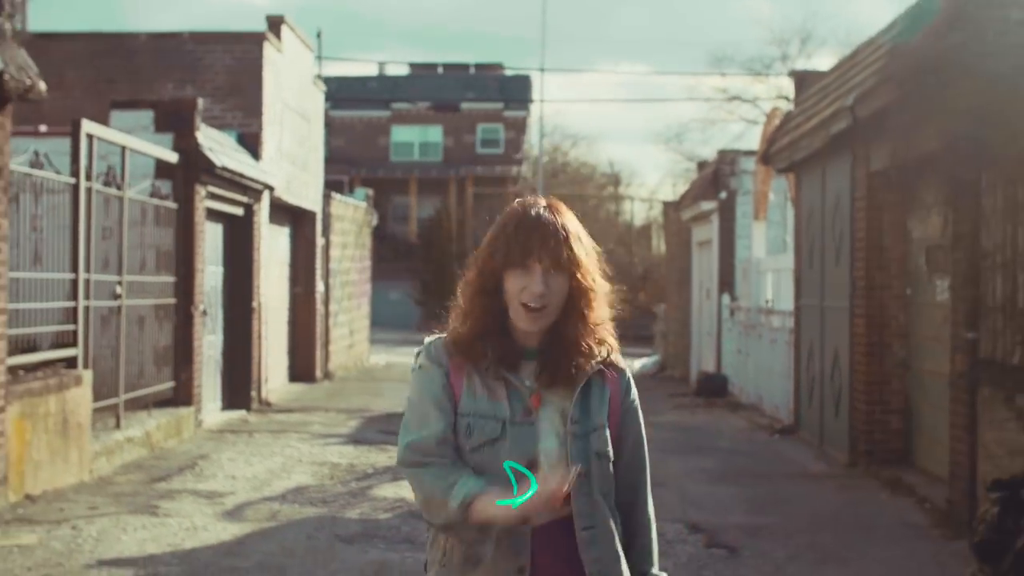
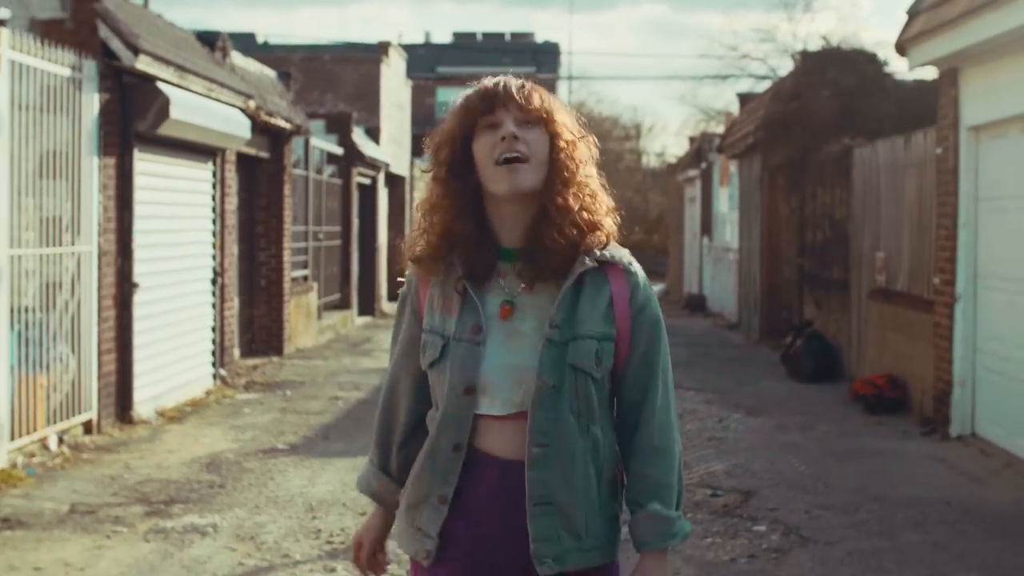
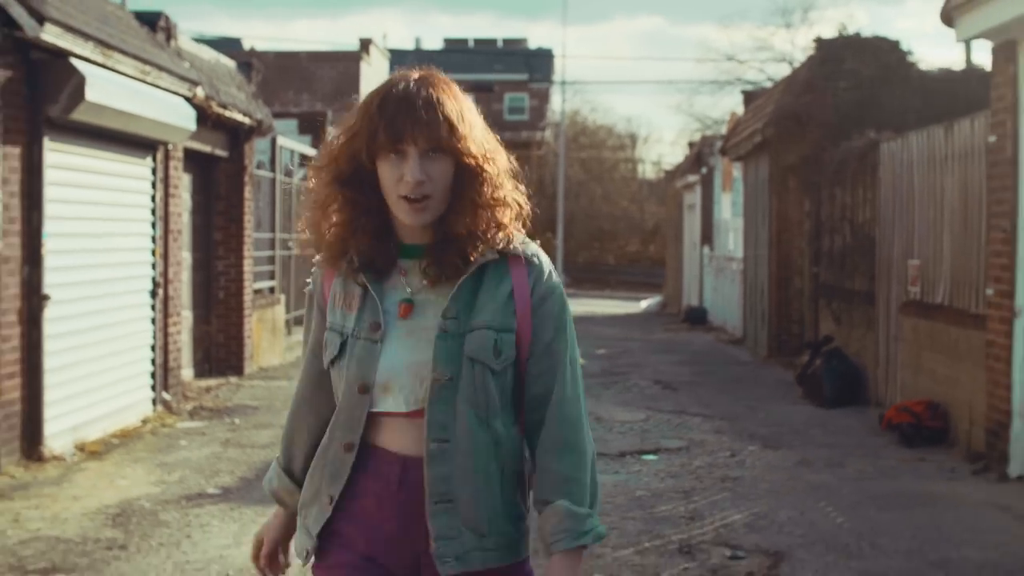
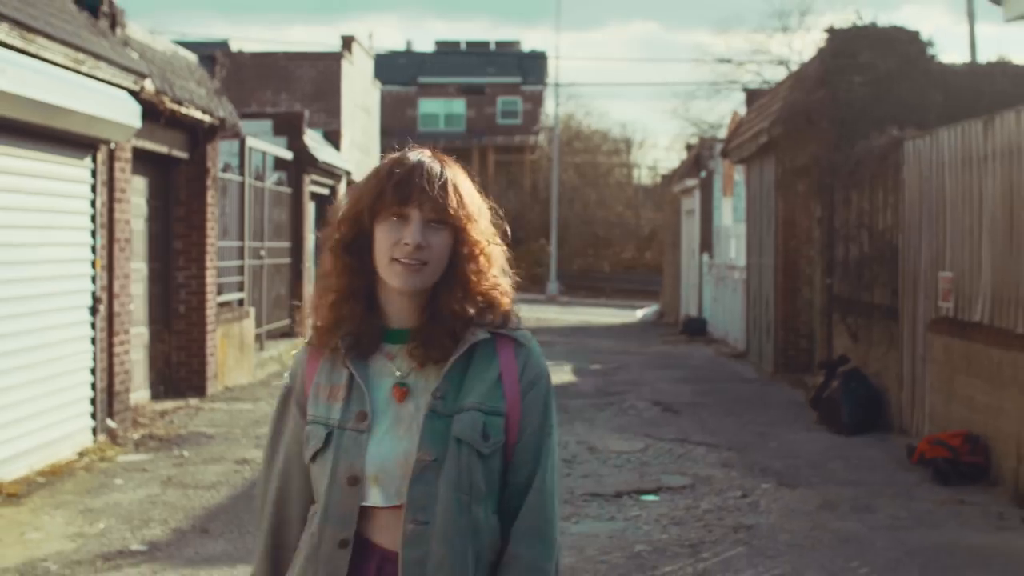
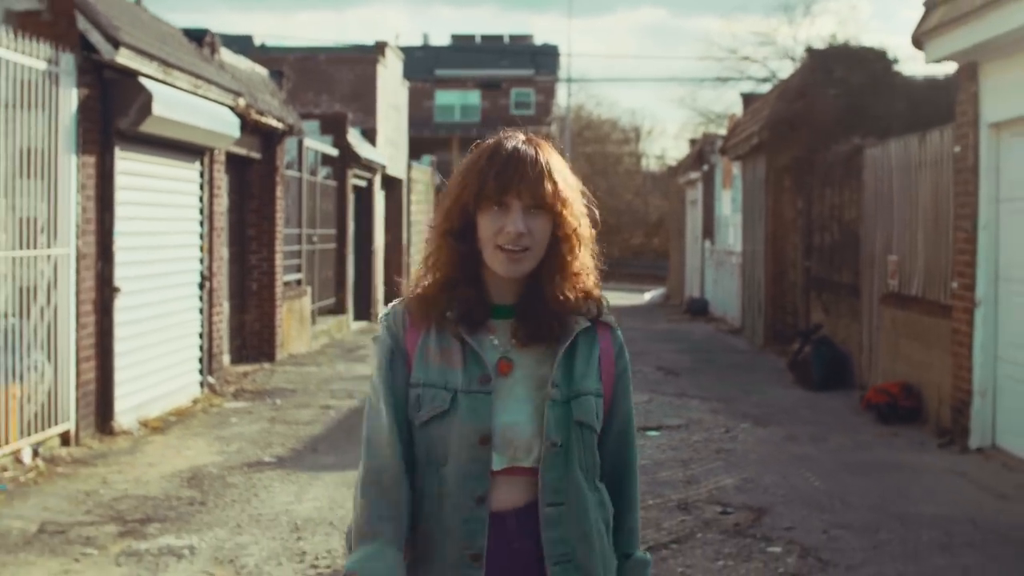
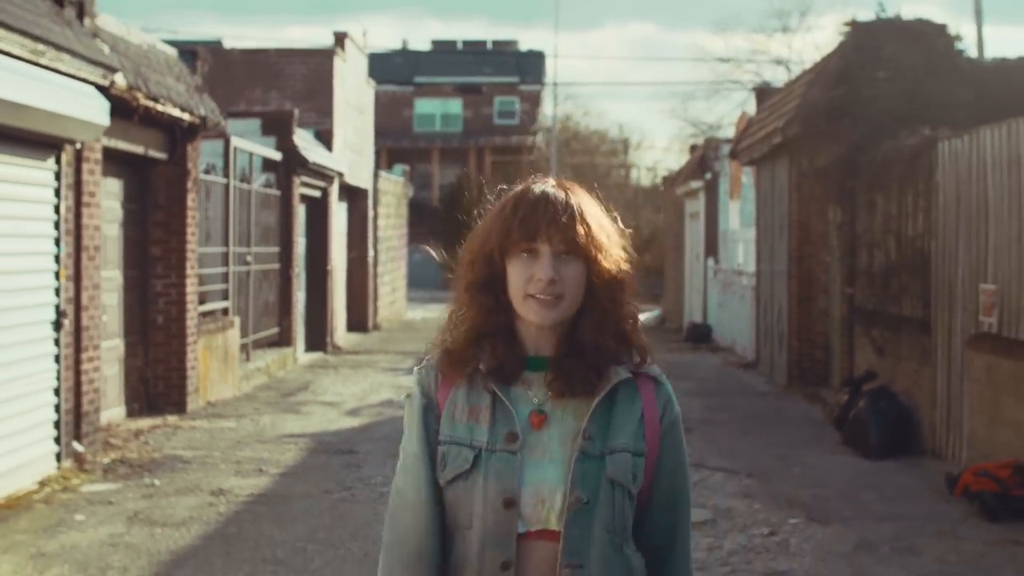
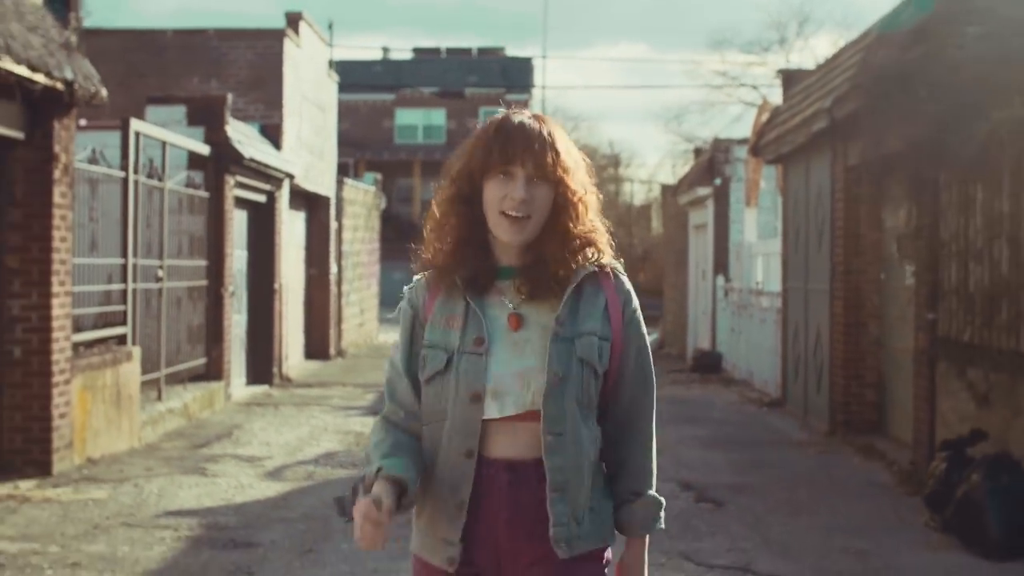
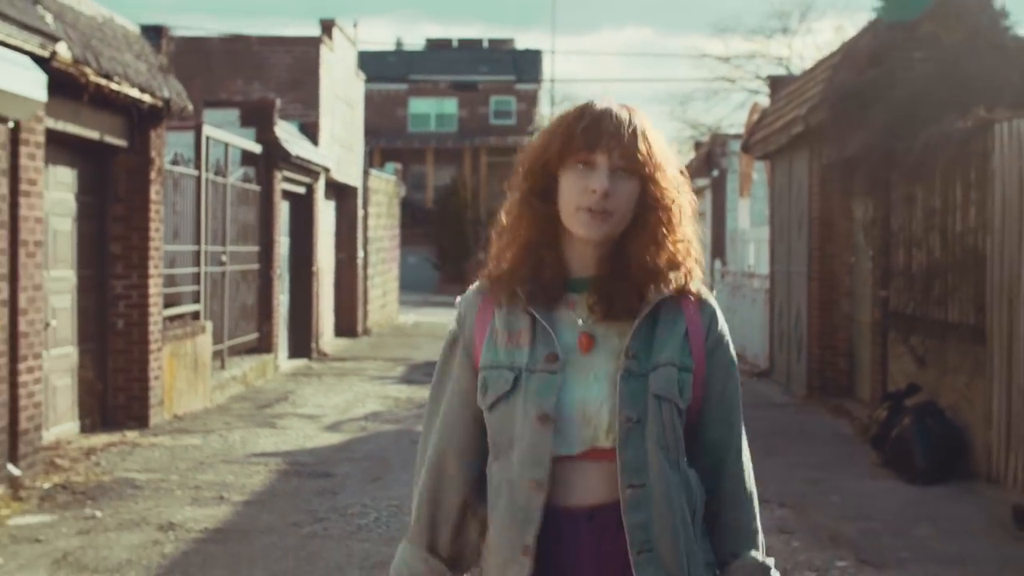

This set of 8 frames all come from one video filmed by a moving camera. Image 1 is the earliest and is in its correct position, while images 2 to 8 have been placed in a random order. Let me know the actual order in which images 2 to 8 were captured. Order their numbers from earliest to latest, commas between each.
7, 8, 6, 4, 3, 5, 2
